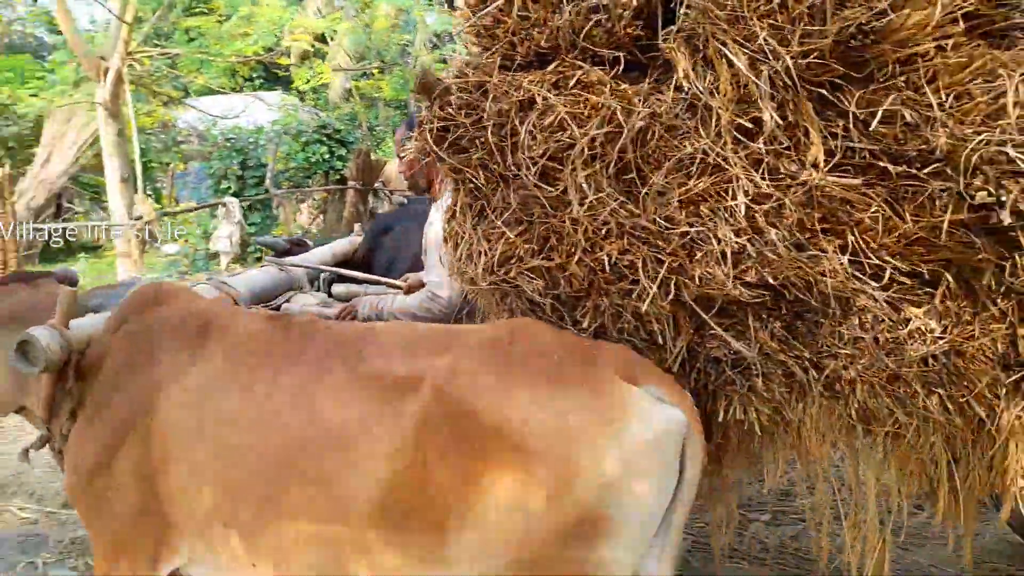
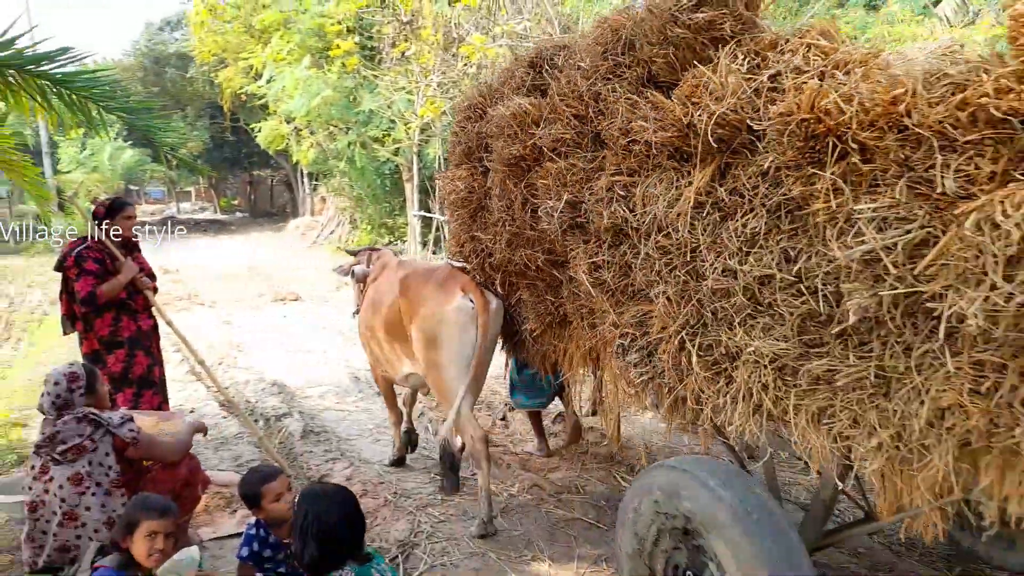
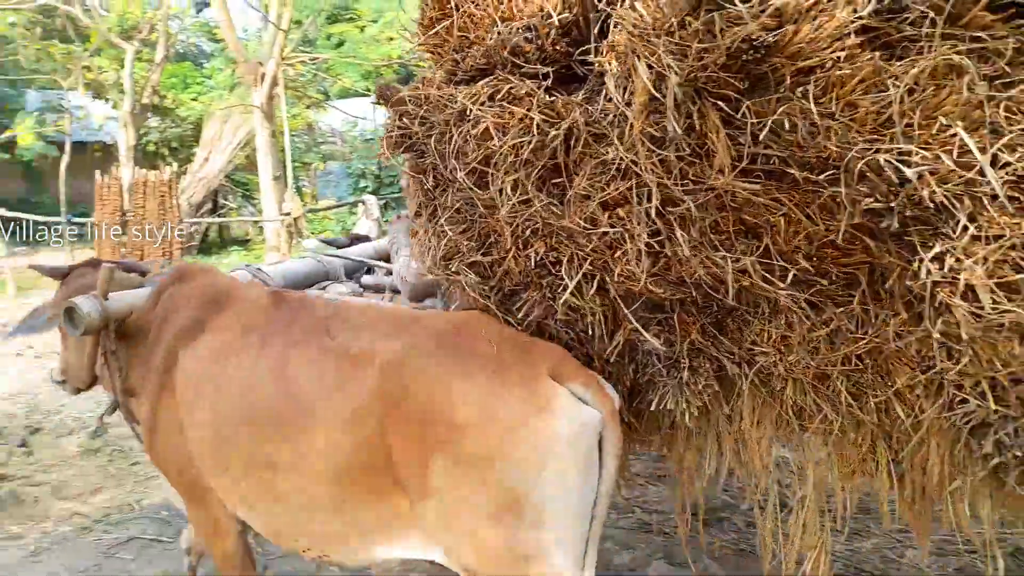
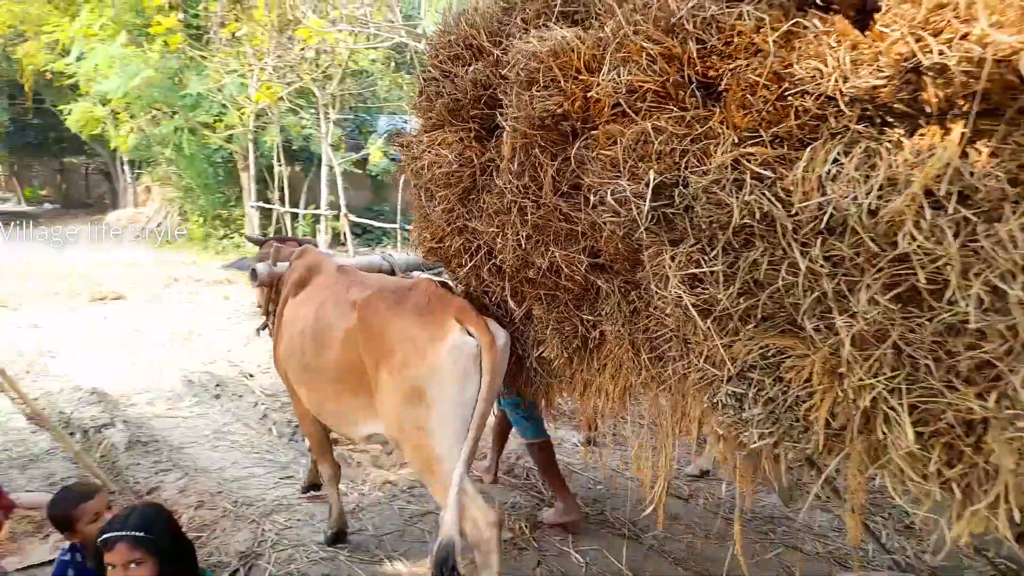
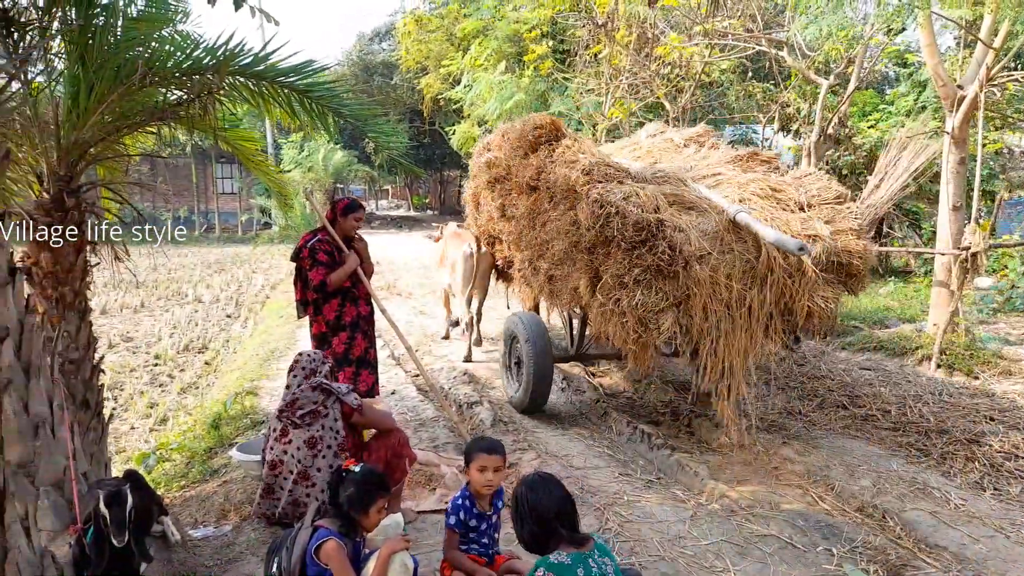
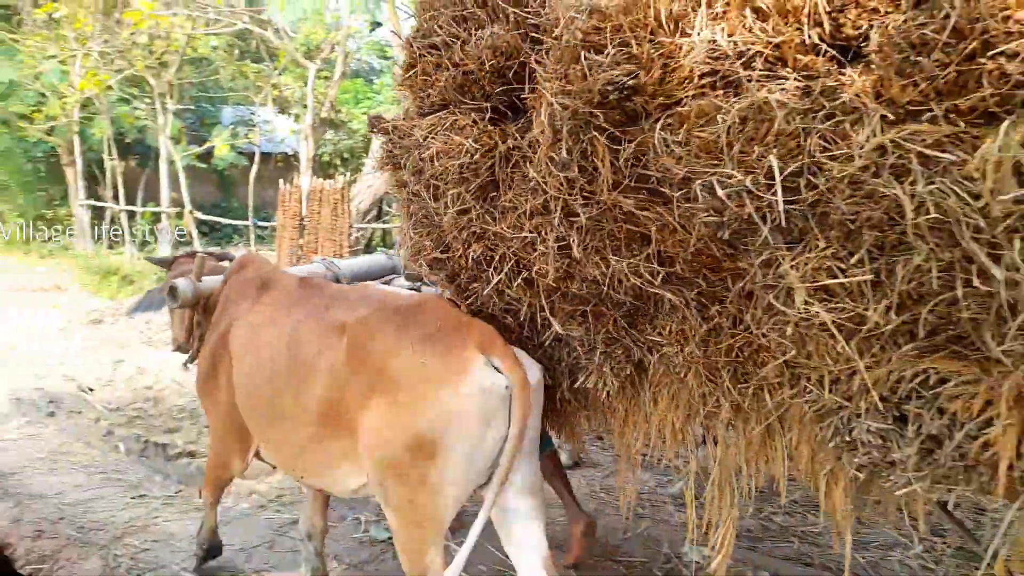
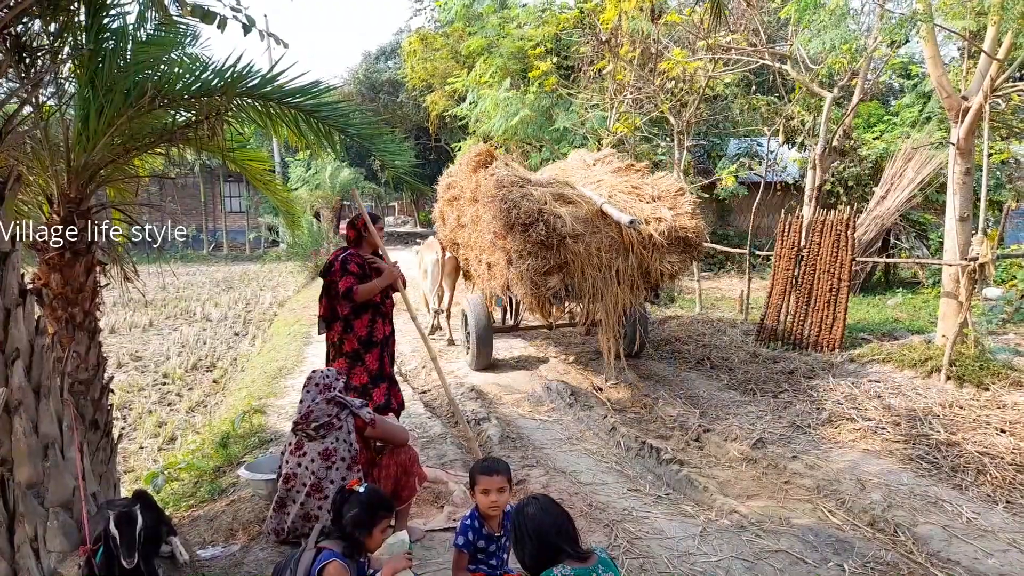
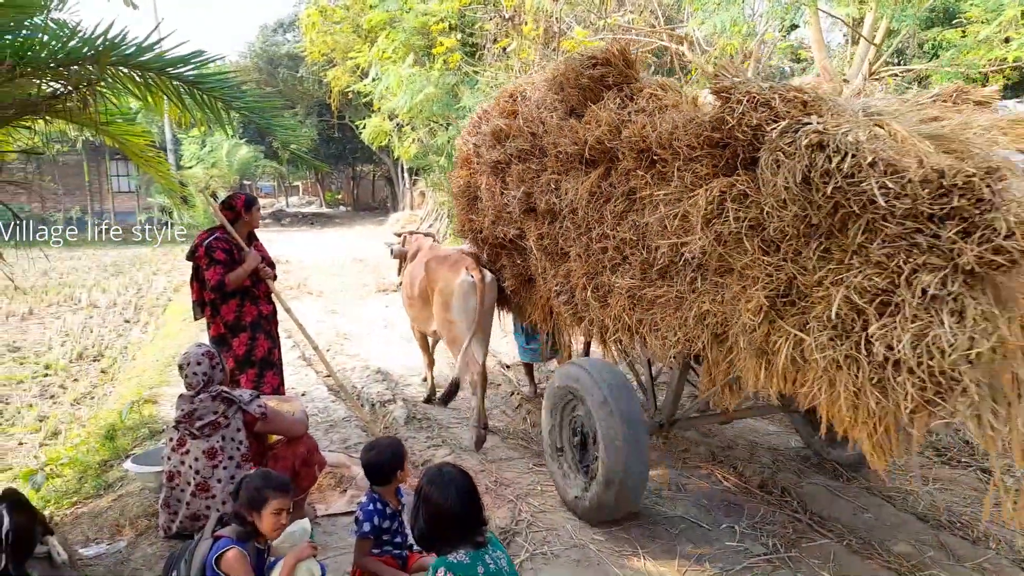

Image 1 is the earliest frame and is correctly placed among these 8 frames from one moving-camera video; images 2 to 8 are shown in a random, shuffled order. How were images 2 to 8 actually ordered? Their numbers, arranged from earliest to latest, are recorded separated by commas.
3, 6, 4, 2, 8, 5, 7
